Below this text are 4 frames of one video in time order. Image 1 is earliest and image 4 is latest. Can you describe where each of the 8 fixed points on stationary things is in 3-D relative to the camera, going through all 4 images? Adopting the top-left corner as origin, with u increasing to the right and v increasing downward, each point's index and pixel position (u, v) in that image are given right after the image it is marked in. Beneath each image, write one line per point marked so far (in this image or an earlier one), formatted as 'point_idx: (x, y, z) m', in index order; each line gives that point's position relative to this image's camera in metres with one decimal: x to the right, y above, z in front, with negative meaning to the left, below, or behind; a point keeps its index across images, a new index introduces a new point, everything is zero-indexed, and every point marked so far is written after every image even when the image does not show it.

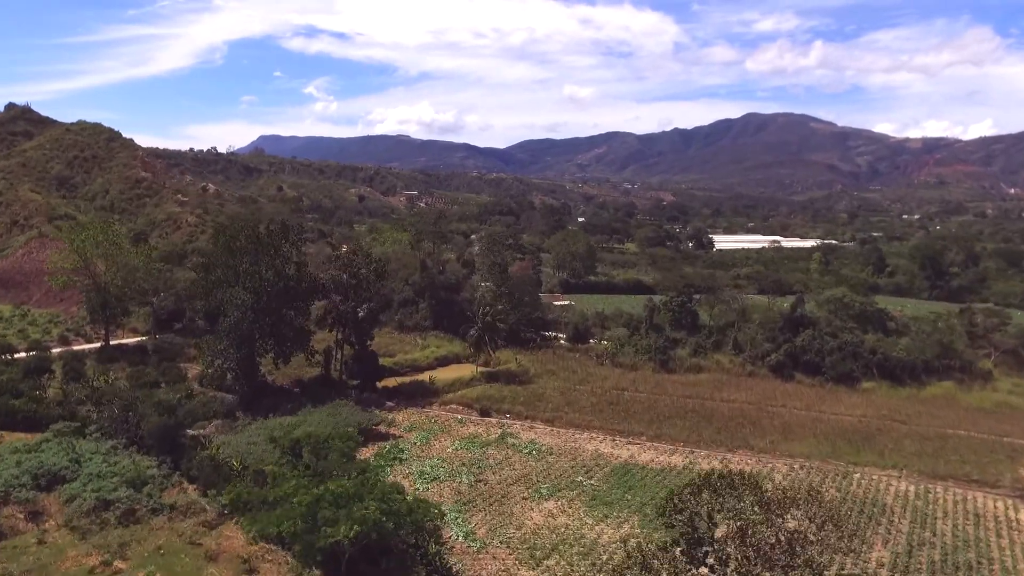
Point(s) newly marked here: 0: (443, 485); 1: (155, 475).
0: (-1.6, -4.6, +18.9) m
1: (-8.0, -4.2, +18.3) m
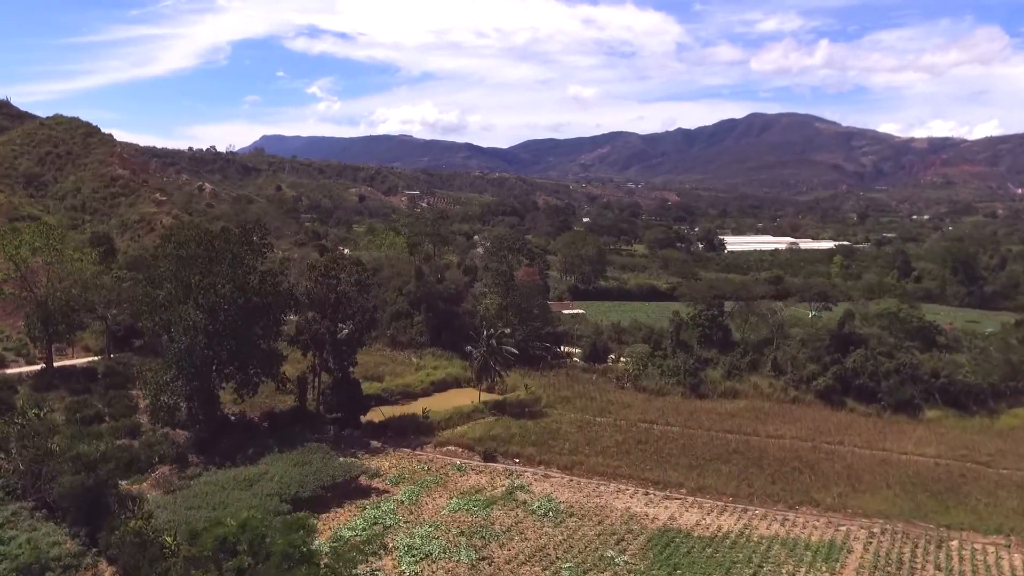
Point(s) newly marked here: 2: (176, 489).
0: (-1.4, -5.0, +14.7) m
1: (-7.8, -4.6, +14.1) m
2: (-7.1, -4.3, +17.4) m
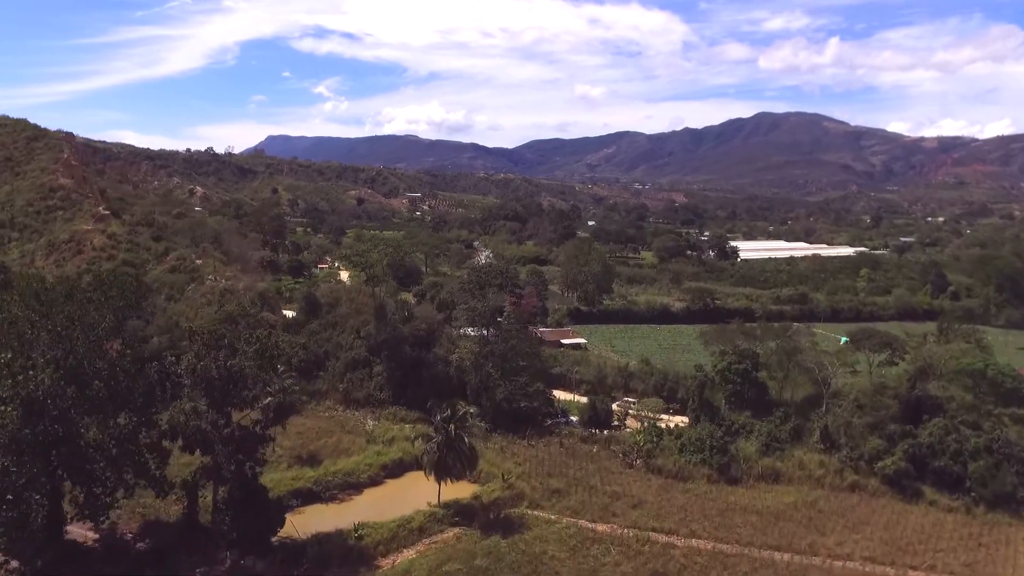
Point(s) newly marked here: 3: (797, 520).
0: (-2.1, -6.4, +8.4) m
1: (-8.5, -6.0, +7.8) m
2: (-7.8, -5.7, +11.2) m
3: (+6.7, -5.4, +19.4) m
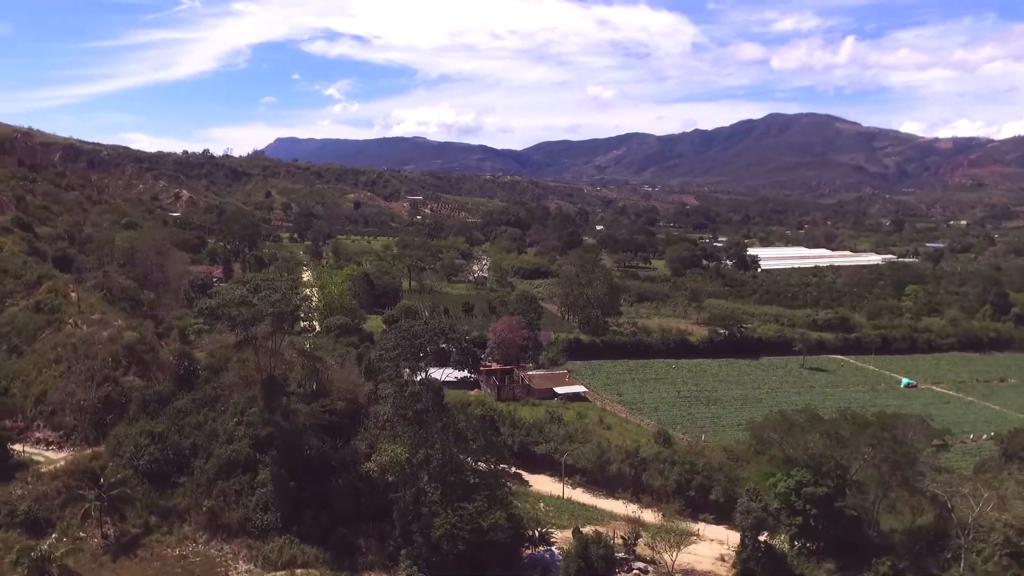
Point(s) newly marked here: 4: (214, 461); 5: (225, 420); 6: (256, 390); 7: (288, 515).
0: (-3.3, -7.8, -0.7) m
1: (-9.8, -7.4, -1.2) m
2: (-9.0, -7.1, +2.2) m
3: (+5.6, -6.9, +10.2) m
4: (-6.7, -3.8, +18.3) m
5: (-6.8, -3.1, +19.4) m
6: (-6.1, -2.5, +20.0) m
7: (-4.8, -4.7, +17.5) m
